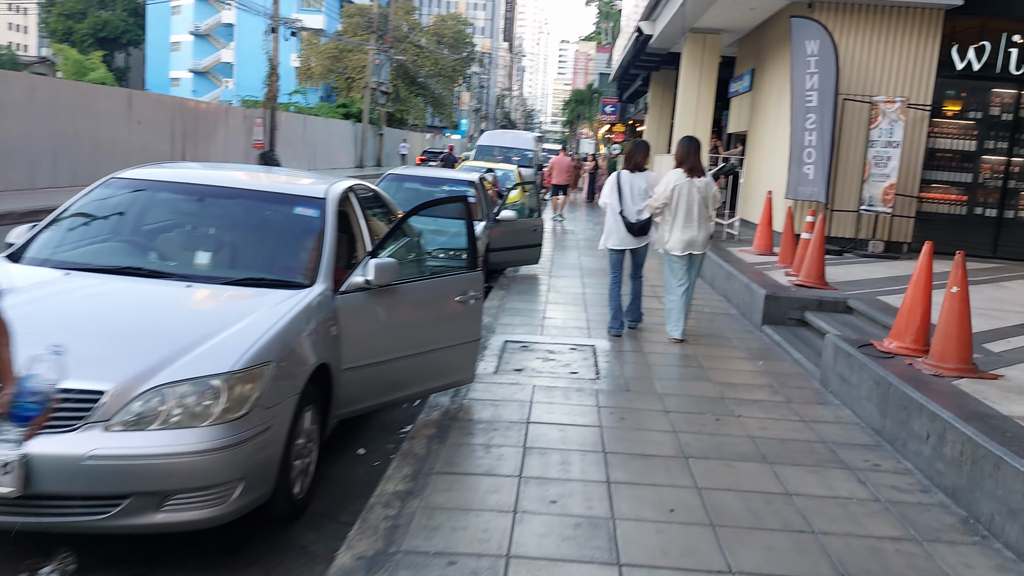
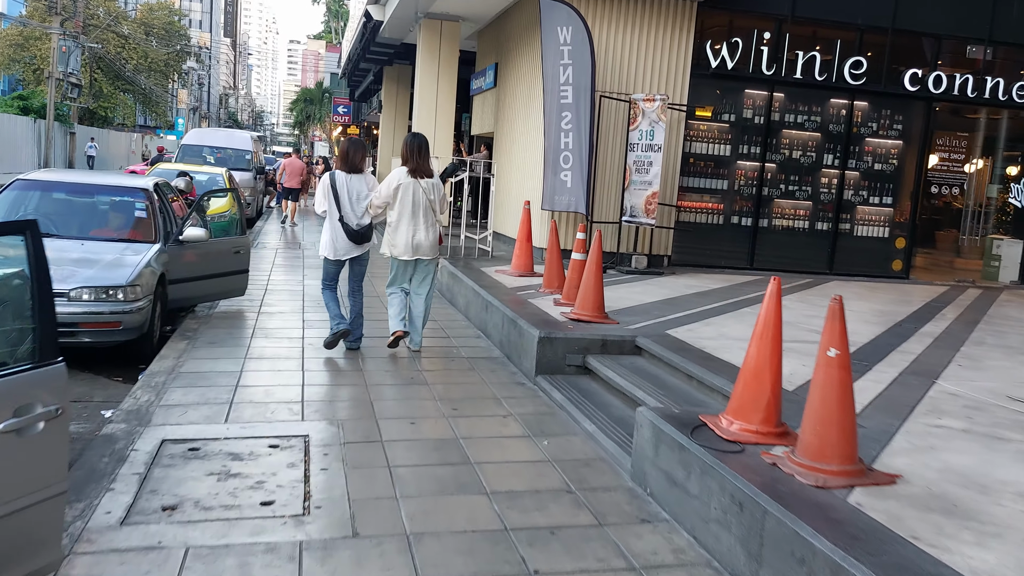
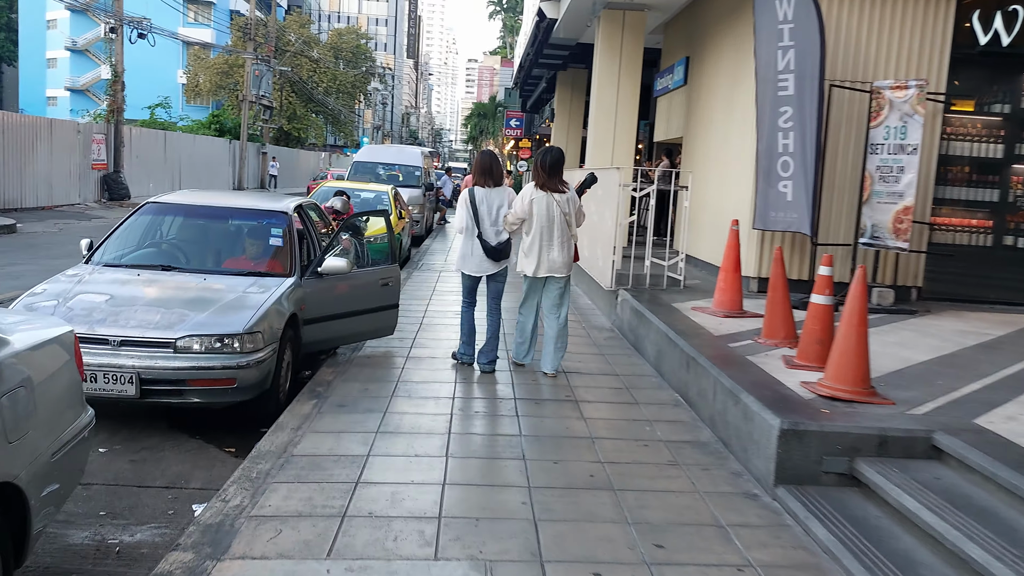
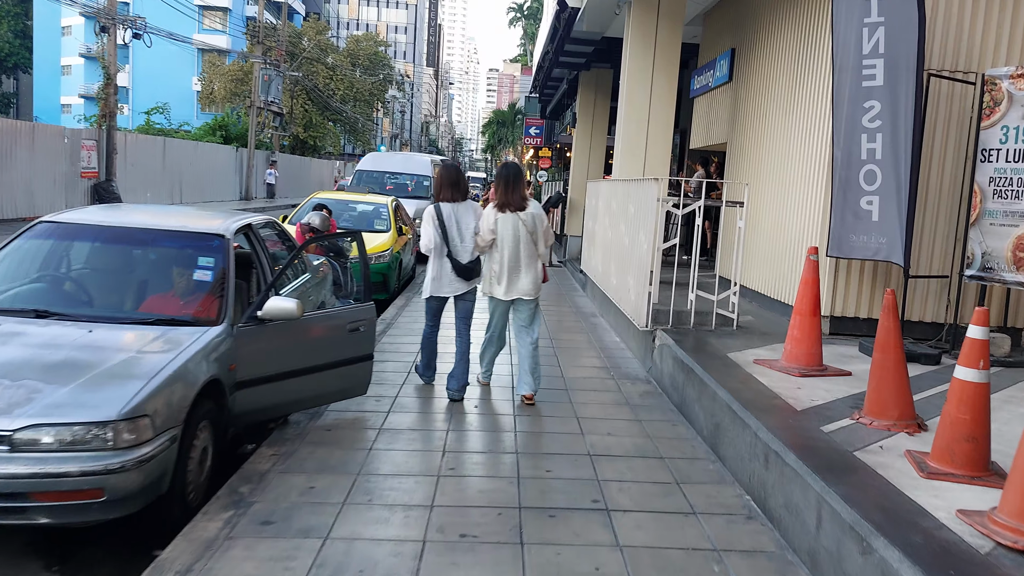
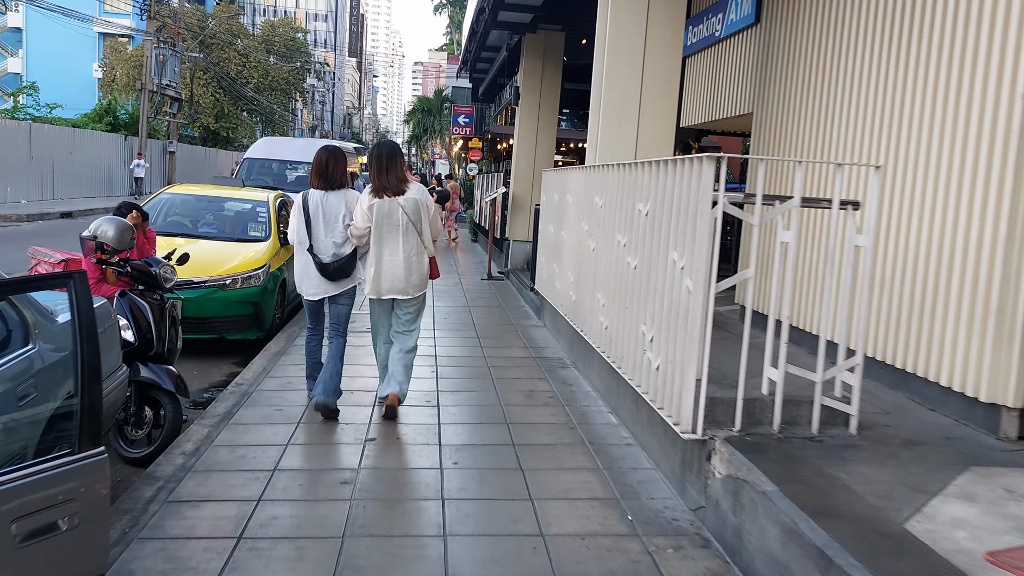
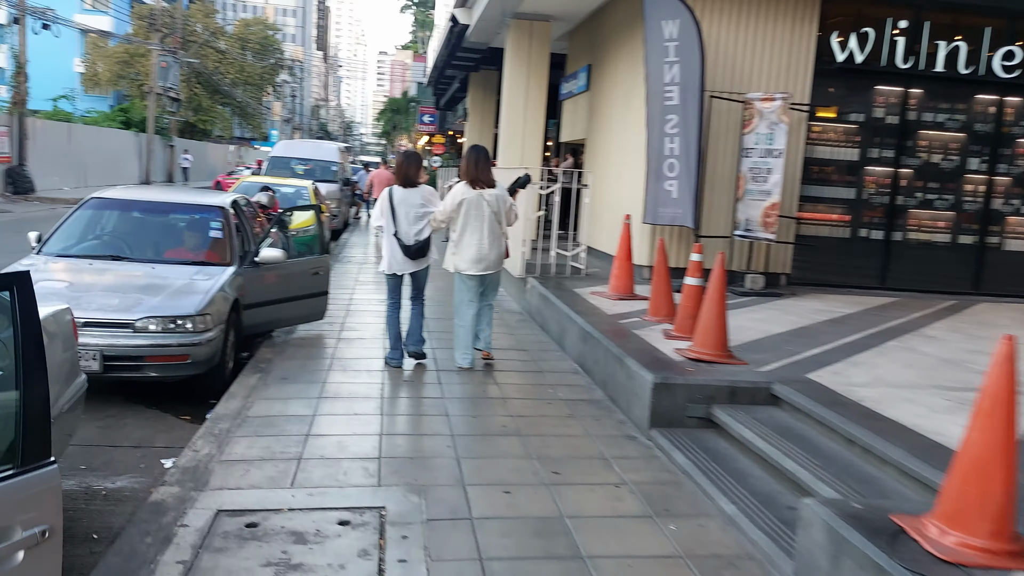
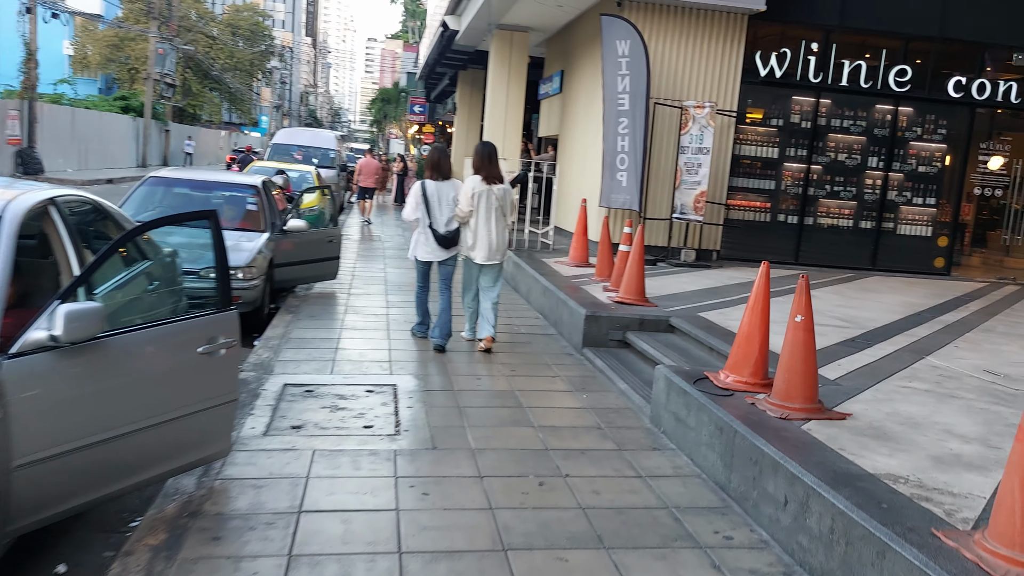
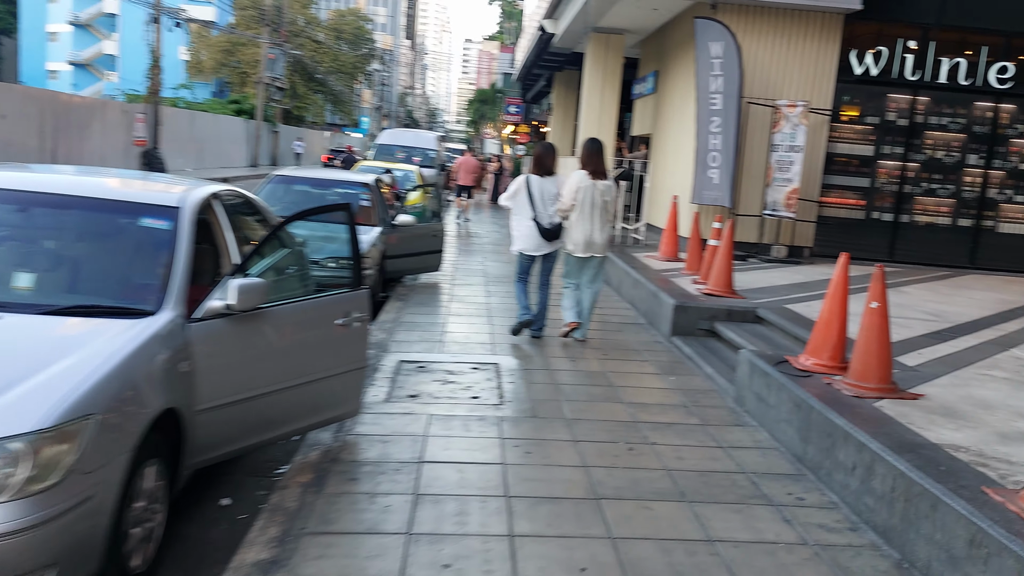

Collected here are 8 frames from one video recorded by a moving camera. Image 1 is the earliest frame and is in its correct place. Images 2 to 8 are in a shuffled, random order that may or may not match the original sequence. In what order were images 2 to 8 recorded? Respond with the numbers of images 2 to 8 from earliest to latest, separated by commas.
8, 7, 2, 6, 3, 4, 5
